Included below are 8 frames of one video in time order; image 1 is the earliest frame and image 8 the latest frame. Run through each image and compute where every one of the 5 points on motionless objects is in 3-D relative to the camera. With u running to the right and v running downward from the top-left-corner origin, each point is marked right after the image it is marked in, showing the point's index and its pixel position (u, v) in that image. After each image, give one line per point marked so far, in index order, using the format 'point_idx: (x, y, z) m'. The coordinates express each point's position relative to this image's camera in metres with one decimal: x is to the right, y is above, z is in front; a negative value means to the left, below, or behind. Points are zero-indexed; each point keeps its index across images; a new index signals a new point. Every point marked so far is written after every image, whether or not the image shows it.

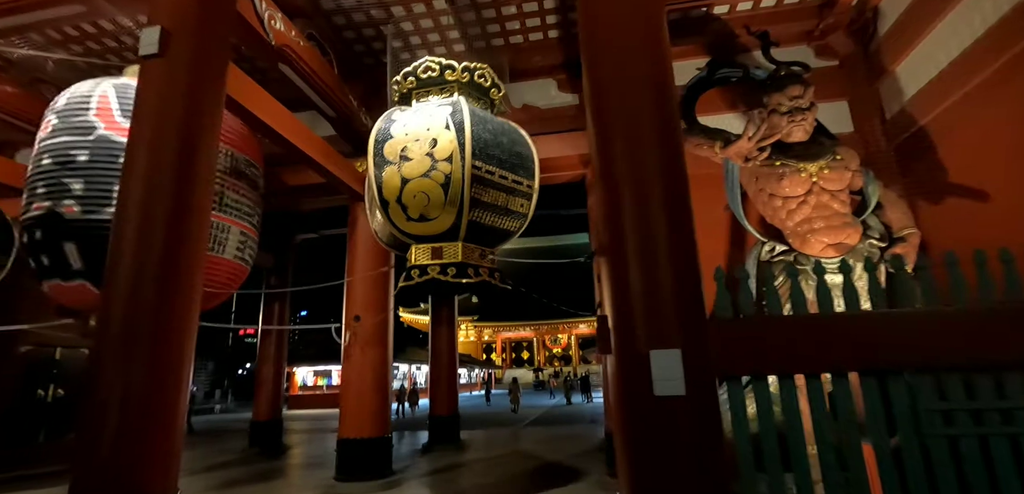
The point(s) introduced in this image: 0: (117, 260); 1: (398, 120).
0: (-1.5, -0.1, +2.0) m
1: (-0.6, +0.7, +2.7) m
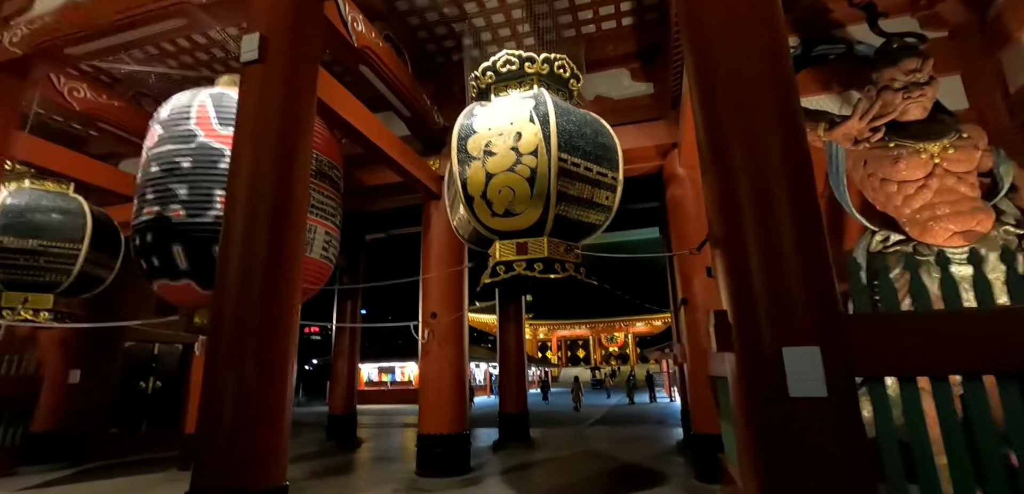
0: (-1.2, -0.1, +2.1) m
1: (-0.2, +0.7, +2.7) m
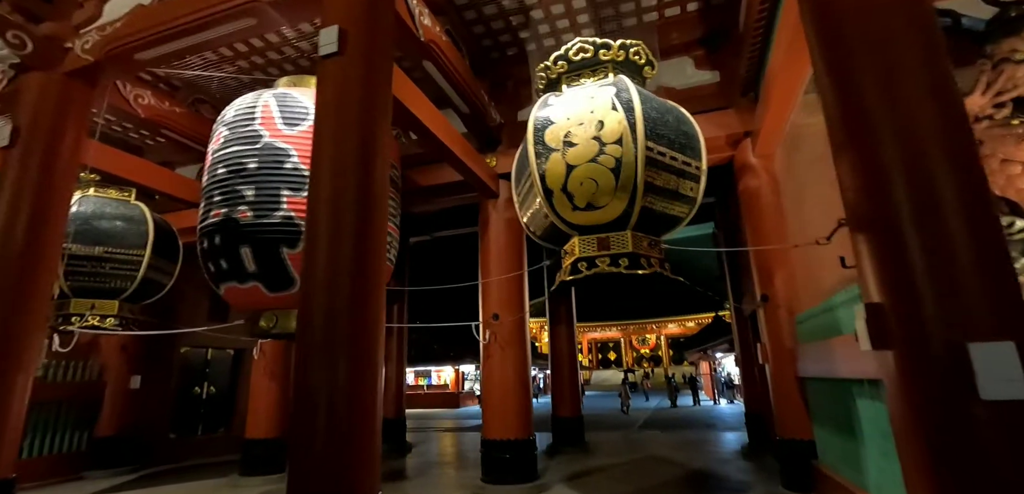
0: (-0.8, -0.1, +2.0) m
1: (+0.2, +0.7, +2.6) m
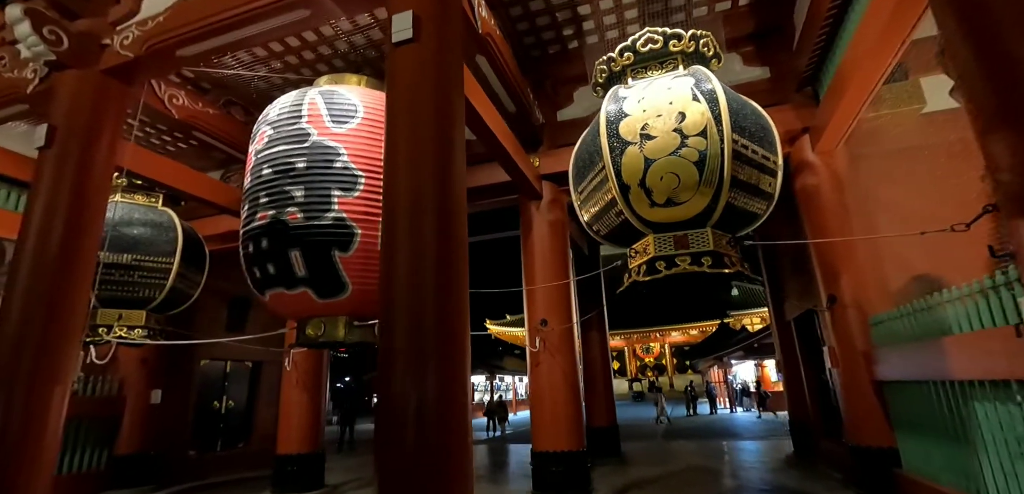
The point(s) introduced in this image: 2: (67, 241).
0: (-0.4, -0.1, +1.9) m
1: (+0.6, +0.7, +2.5) m
2: (-2.3, 0.0, +2.7) m
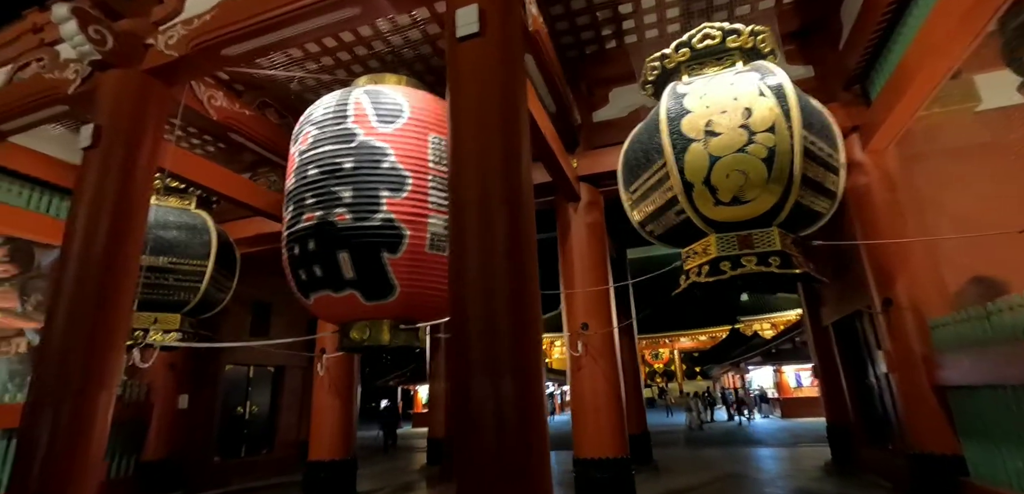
0: (-0.2, -0.1, +1.8) m
1: (+0.8, +0.7, +2.4) m
2: (-2.1, 0.0, +2.6) m
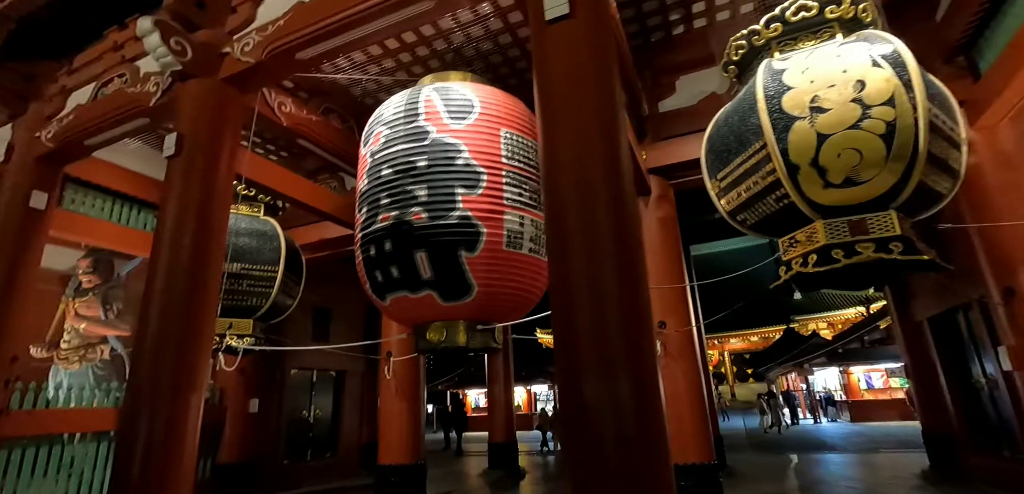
0: (+0.2, 0.0, +1.7) m
1: (+1.2, +0.8, +2.2) m
2: (-1.6, 0.0, +2.7) m
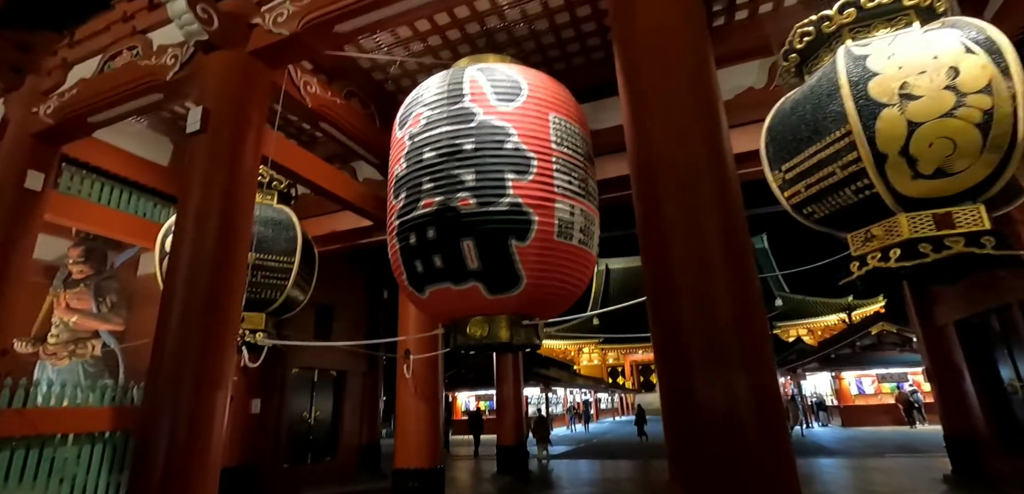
0: (+0.5, 0.0, +1.6) m
1: (+1.5, +0.8, +2.1) m
2: (-1.4, +0.1, +2.5) m
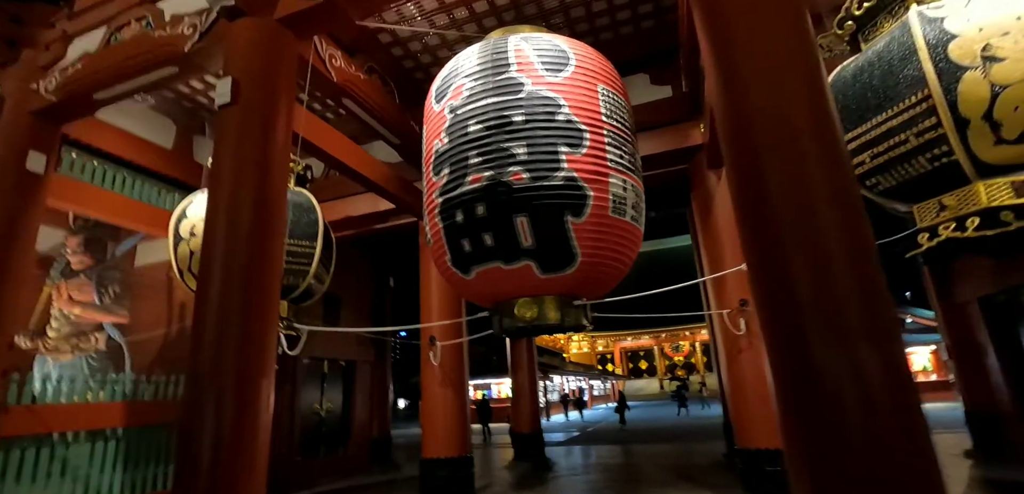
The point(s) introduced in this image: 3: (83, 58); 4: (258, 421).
0: (+0.8, +0.1, +1.5) m
1: (+1.7, +0.9, +2.1) m
2: (-1.1, +0.2, +2.3) m
3: (-2.6, +1.1, +3.1) m
4: (-1.1, -0.7, +2.1) m
